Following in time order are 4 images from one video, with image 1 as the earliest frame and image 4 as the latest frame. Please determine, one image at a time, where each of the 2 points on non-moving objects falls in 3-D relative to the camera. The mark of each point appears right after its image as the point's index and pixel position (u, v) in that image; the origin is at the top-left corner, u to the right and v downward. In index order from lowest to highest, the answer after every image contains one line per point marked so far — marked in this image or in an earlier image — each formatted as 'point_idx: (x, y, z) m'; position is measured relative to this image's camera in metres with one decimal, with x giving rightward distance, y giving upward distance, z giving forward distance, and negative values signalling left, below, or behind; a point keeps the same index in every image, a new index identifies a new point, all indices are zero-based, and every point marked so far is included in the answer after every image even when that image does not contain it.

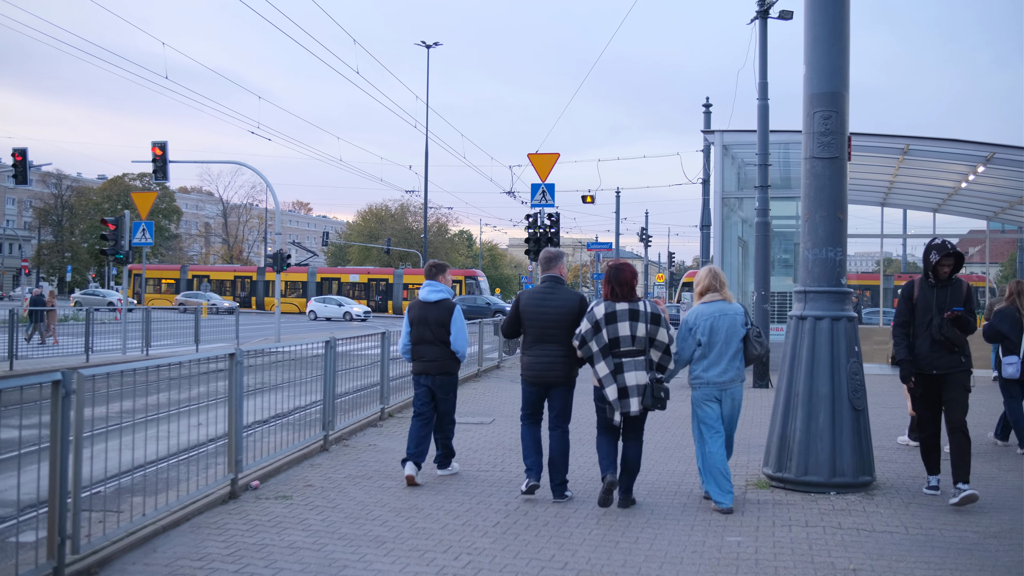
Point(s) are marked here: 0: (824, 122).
0: (+2.4, +1.3, +6.4) m
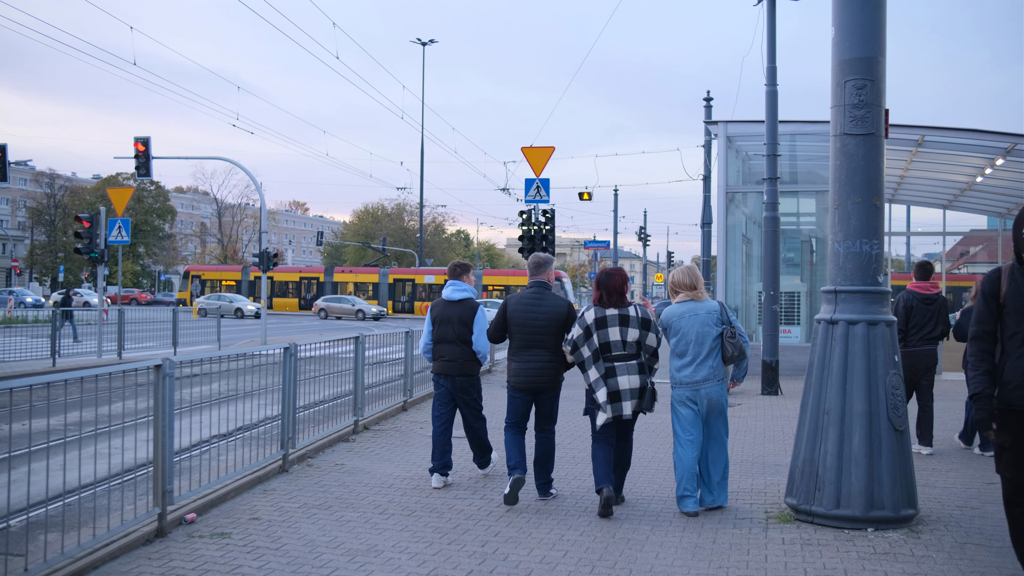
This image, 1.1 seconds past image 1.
0: (+2.3, +1.3, +5.5) m
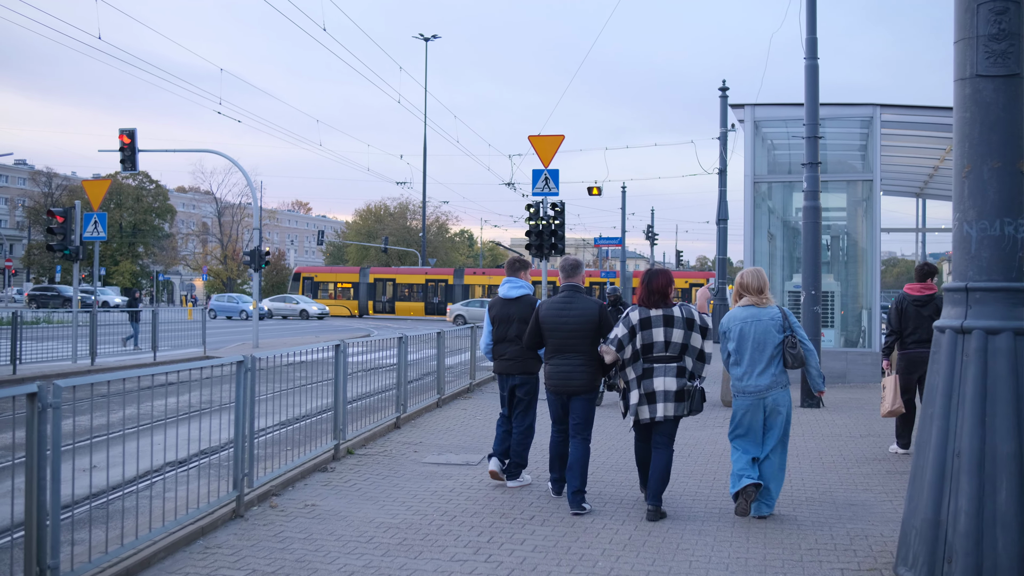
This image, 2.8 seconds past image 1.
0: (+2.4, +1.3, +4.1) m
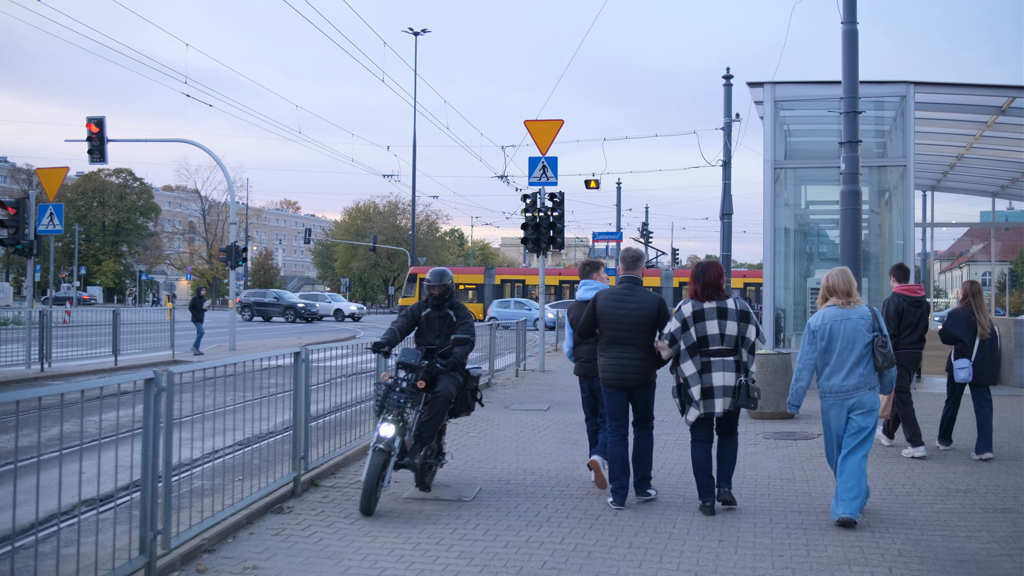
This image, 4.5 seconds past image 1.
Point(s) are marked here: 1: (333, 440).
0: (+2.4, +1.4, +2.7) m
1: (-1.5, -1.3, +7.1) m
